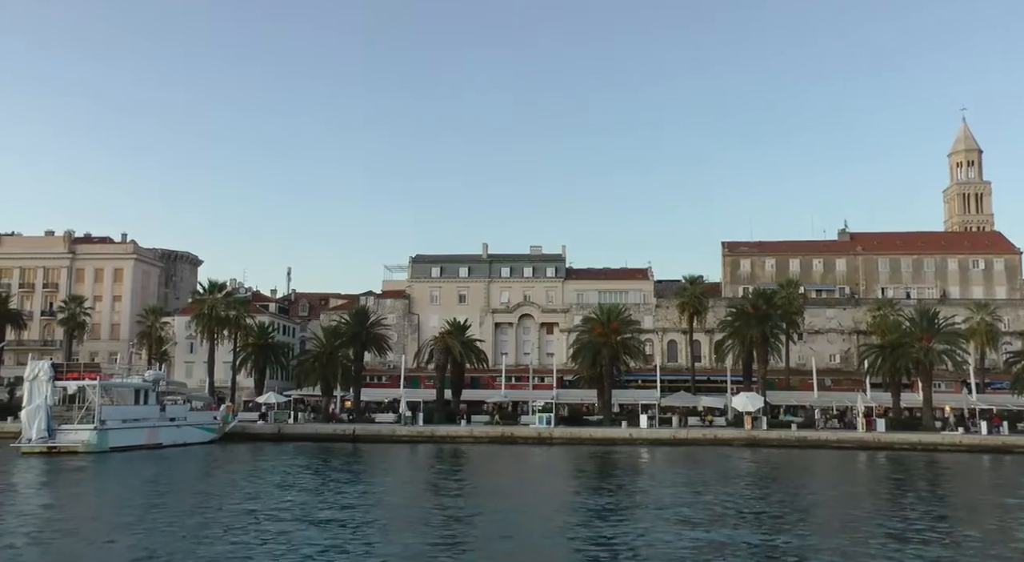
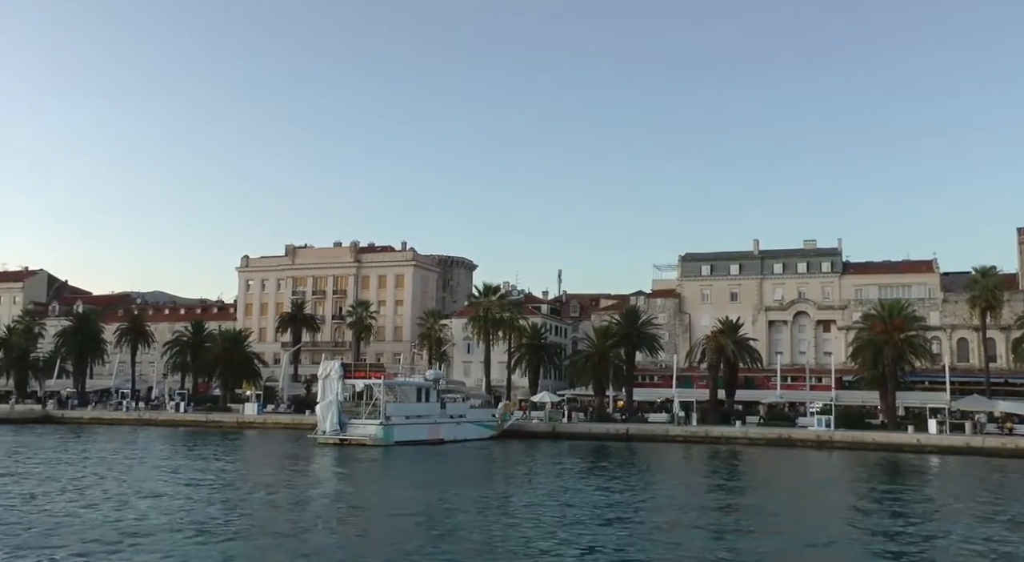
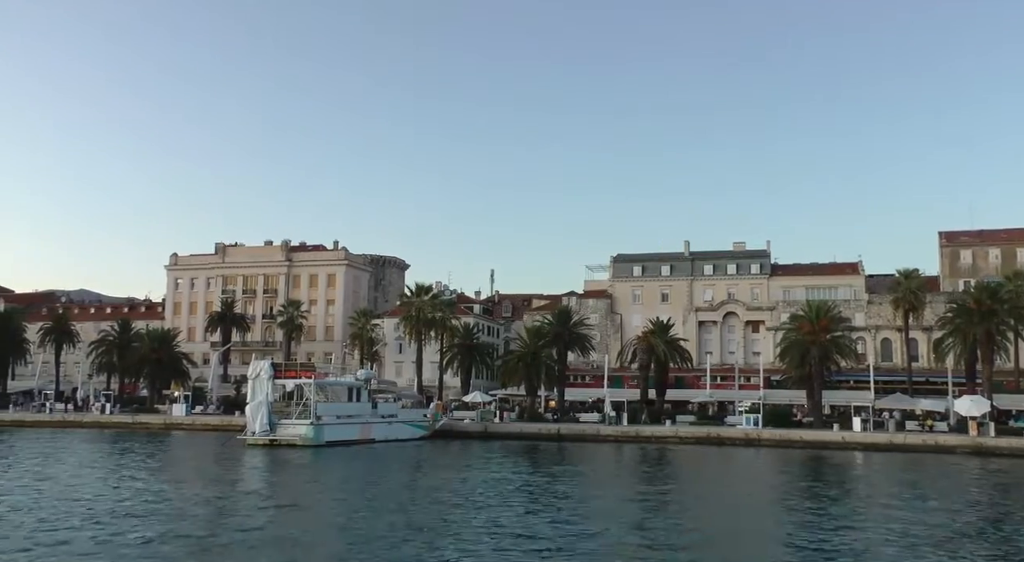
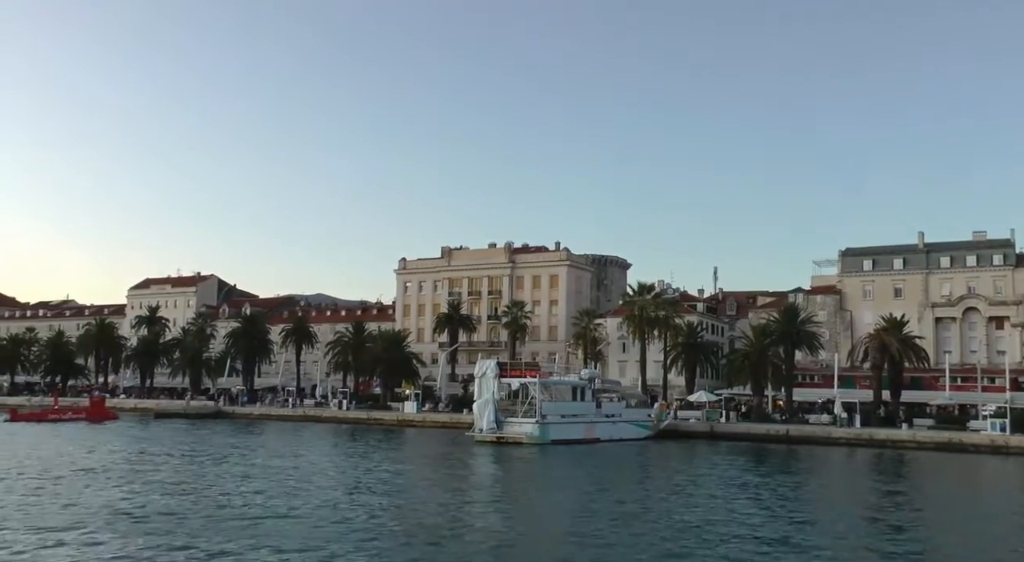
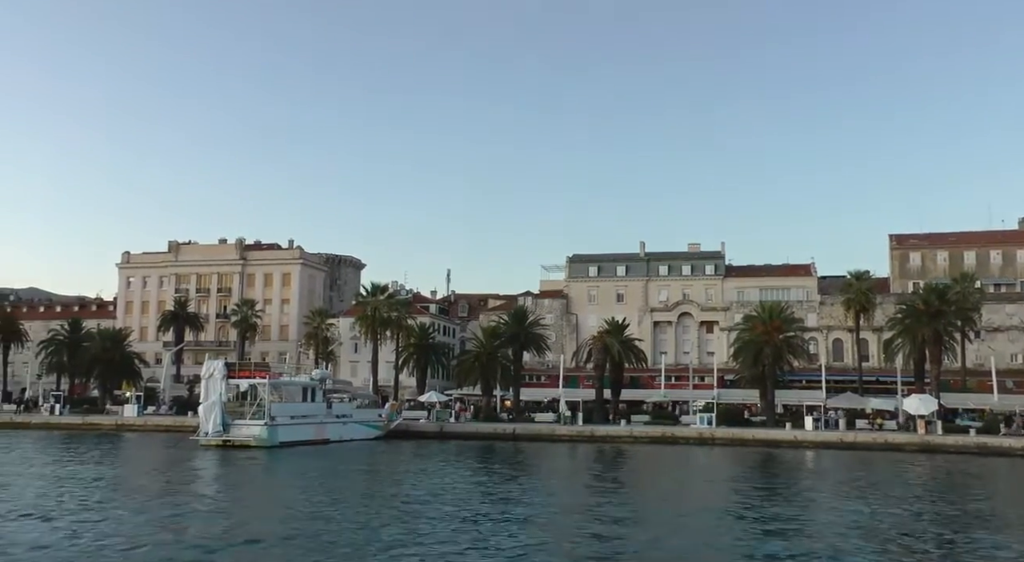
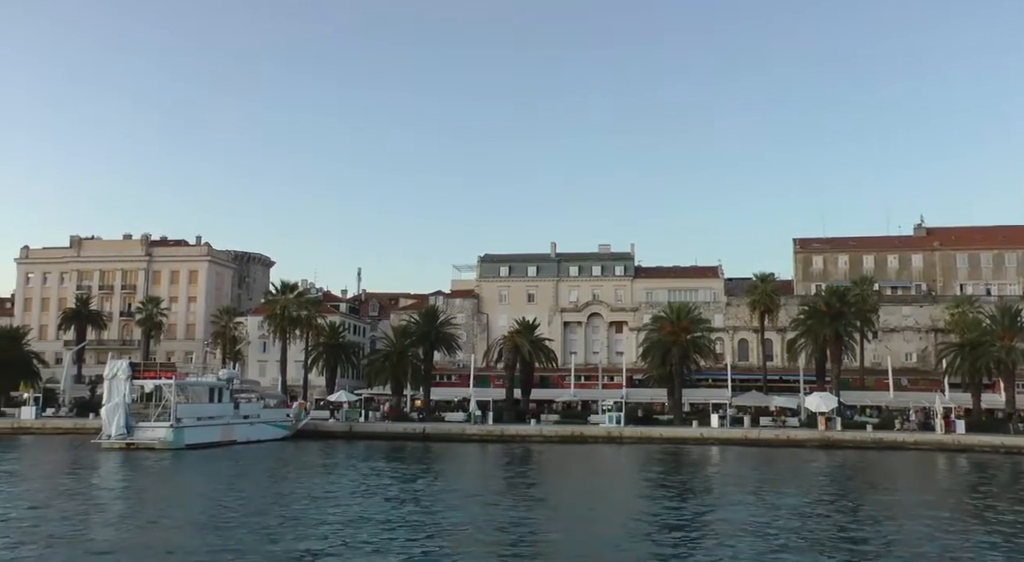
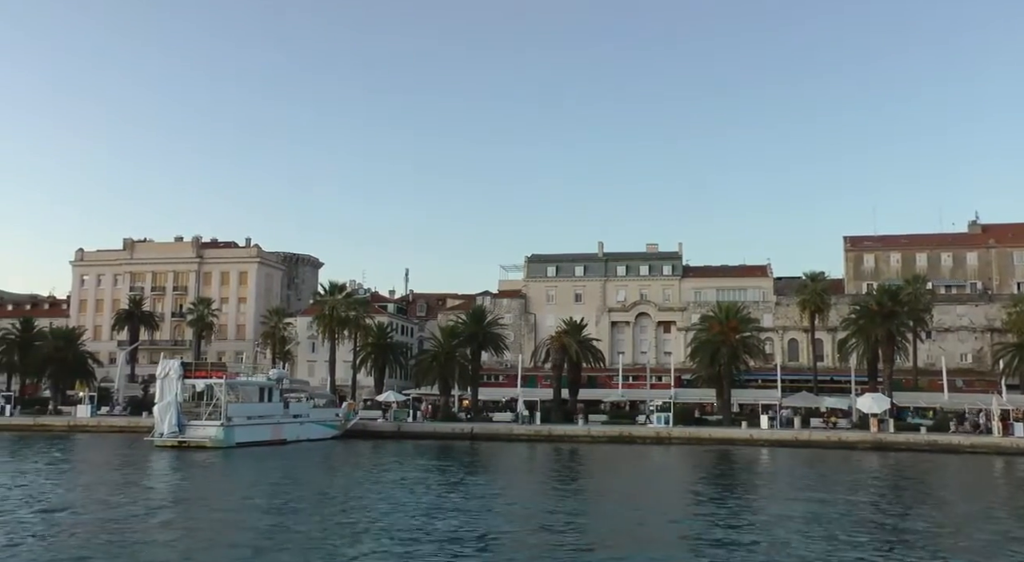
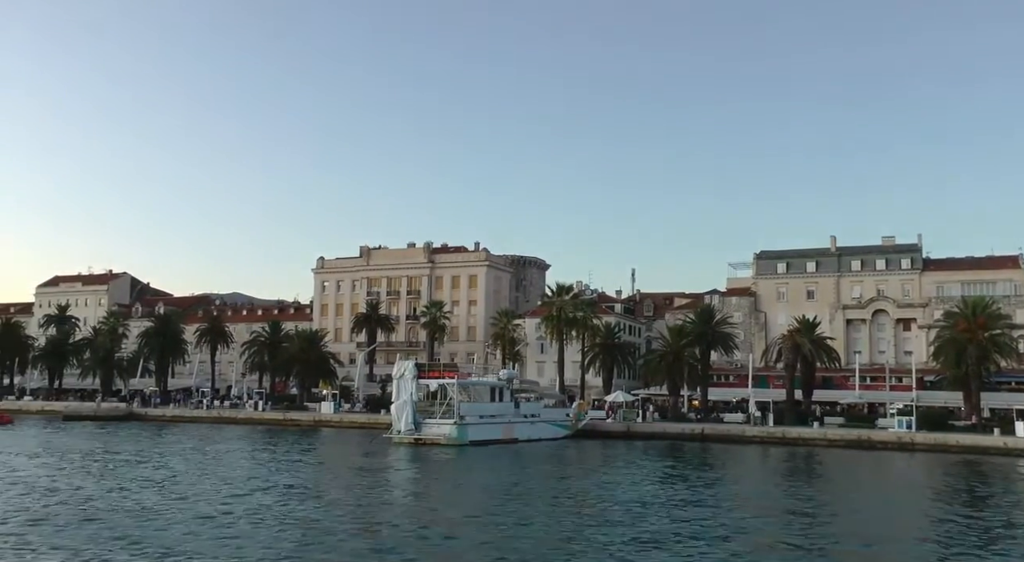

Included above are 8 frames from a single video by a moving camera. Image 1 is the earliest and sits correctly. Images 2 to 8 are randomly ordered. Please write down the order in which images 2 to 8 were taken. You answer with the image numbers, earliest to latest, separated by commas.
6, 7, 5, 3, 2, 8, 4
